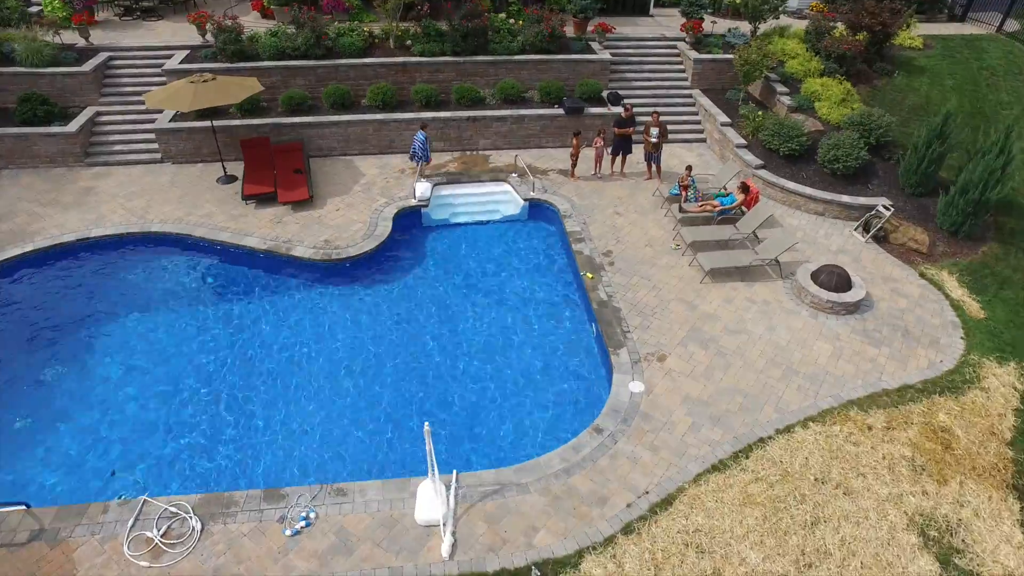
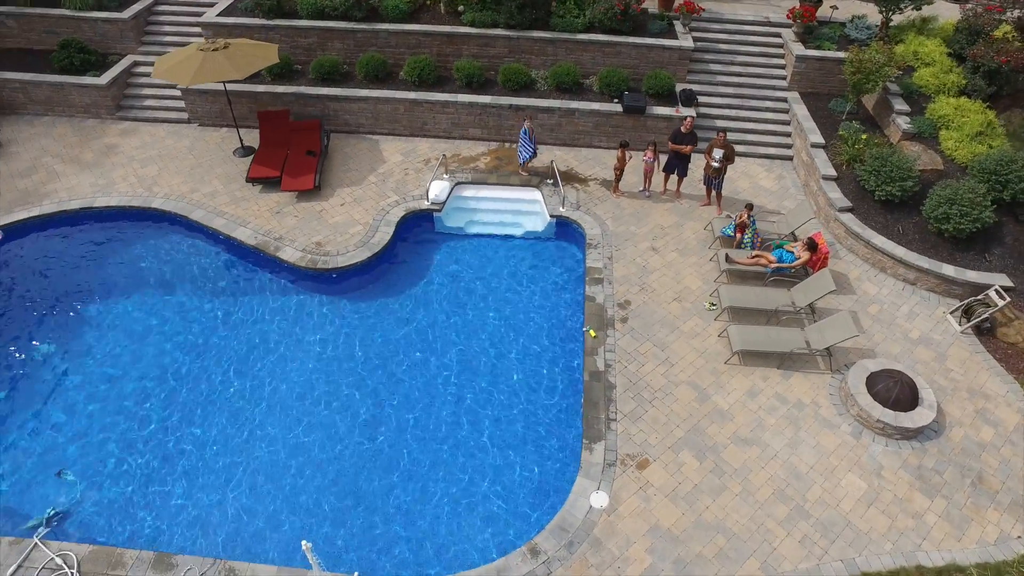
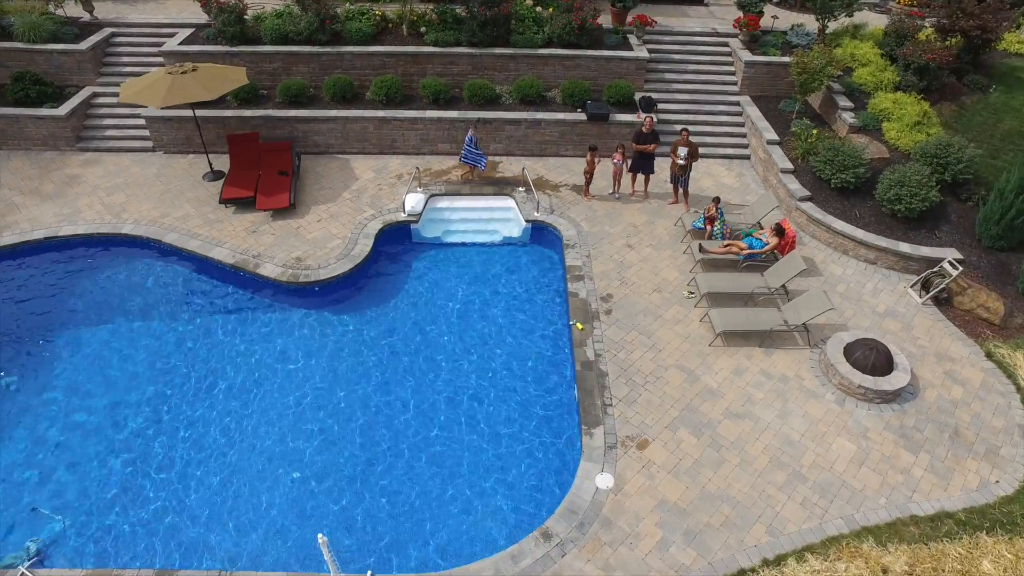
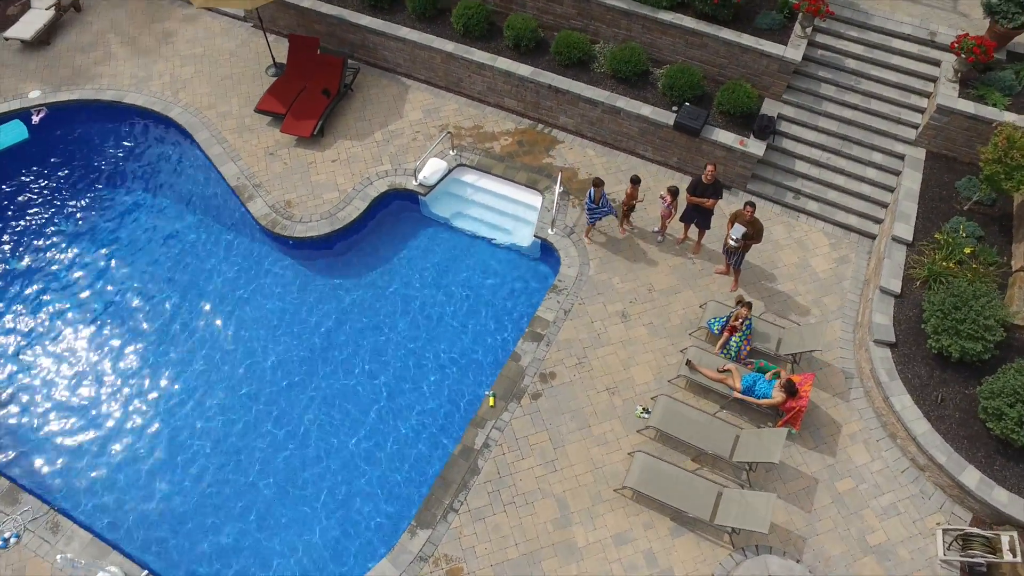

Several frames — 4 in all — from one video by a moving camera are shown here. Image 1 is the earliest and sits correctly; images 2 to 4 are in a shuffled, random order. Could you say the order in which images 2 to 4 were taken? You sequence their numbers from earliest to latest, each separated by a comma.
3, 2, 4
